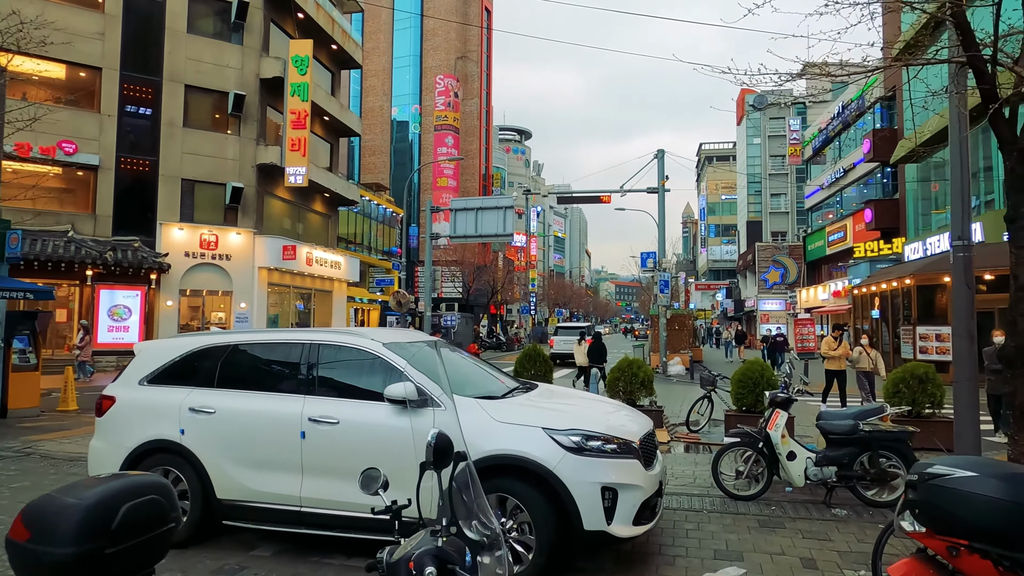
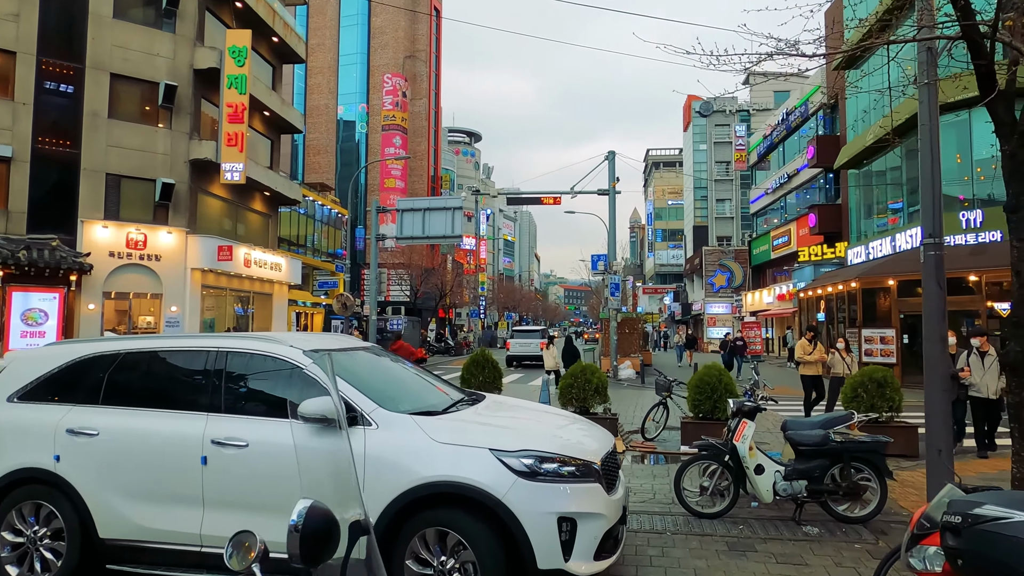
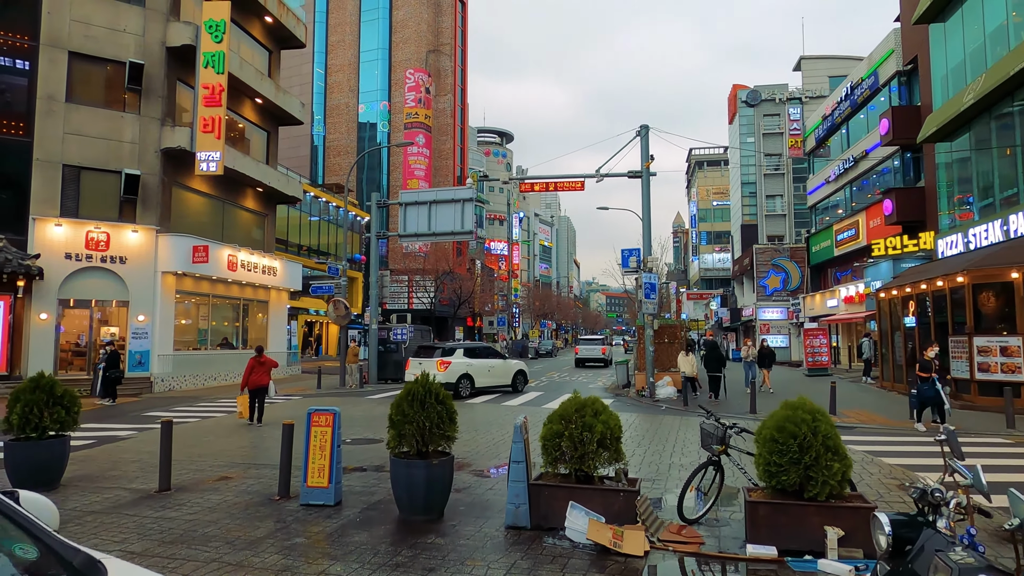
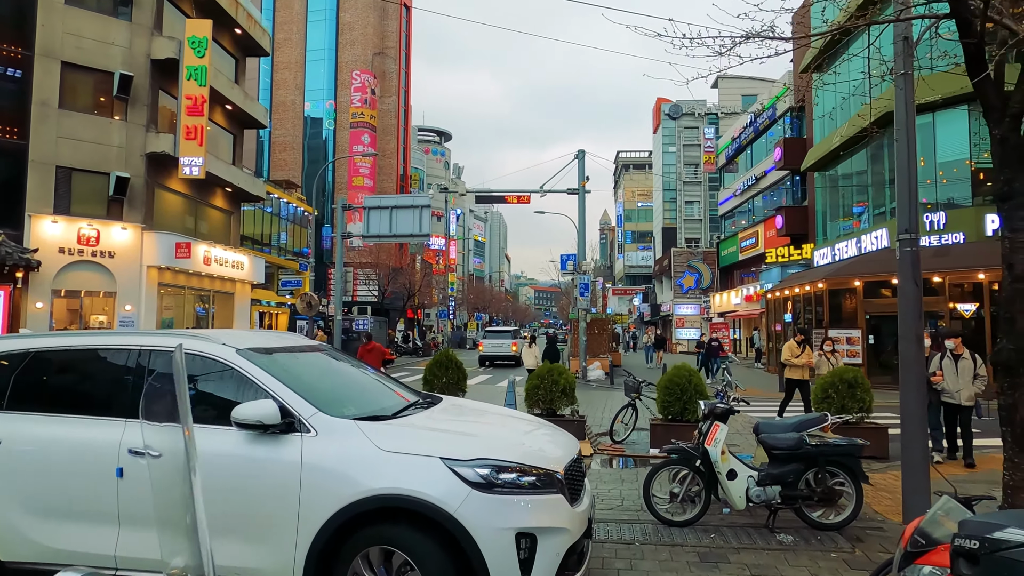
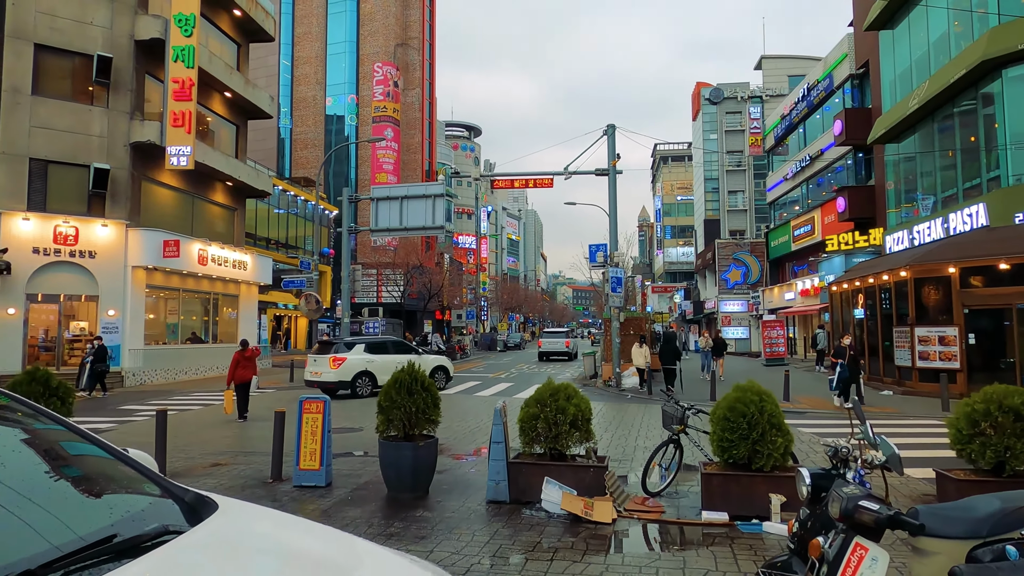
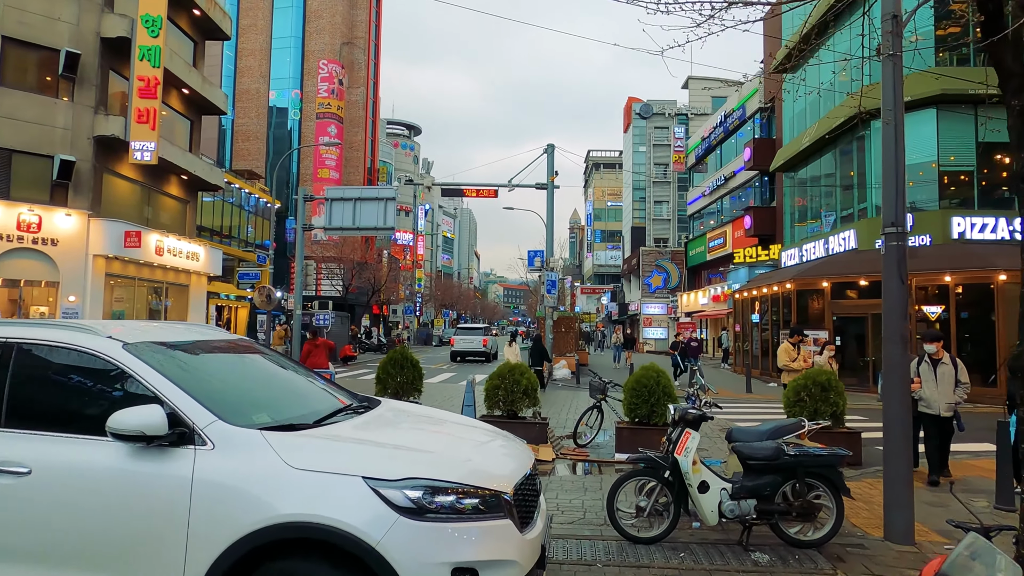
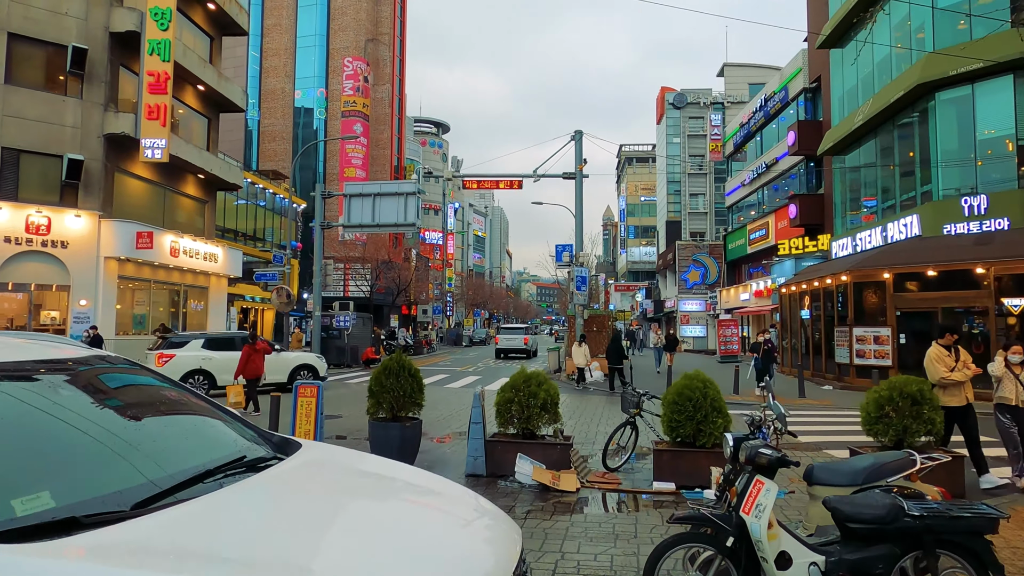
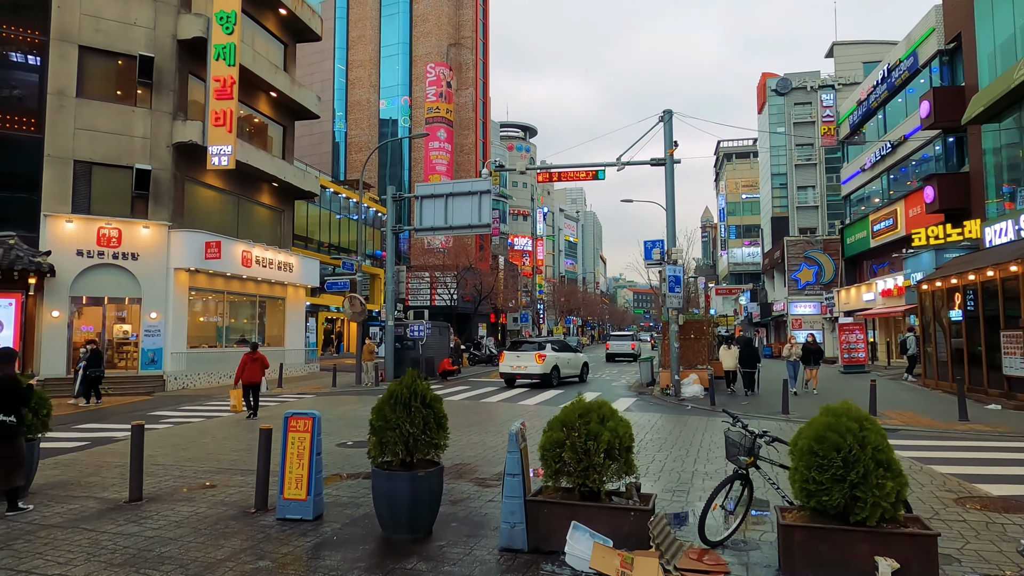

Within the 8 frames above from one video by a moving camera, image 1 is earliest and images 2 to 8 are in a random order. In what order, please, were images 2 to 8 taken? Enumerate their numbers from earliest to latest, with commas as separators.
2, 4, 6, 7, 5, 3, 8
